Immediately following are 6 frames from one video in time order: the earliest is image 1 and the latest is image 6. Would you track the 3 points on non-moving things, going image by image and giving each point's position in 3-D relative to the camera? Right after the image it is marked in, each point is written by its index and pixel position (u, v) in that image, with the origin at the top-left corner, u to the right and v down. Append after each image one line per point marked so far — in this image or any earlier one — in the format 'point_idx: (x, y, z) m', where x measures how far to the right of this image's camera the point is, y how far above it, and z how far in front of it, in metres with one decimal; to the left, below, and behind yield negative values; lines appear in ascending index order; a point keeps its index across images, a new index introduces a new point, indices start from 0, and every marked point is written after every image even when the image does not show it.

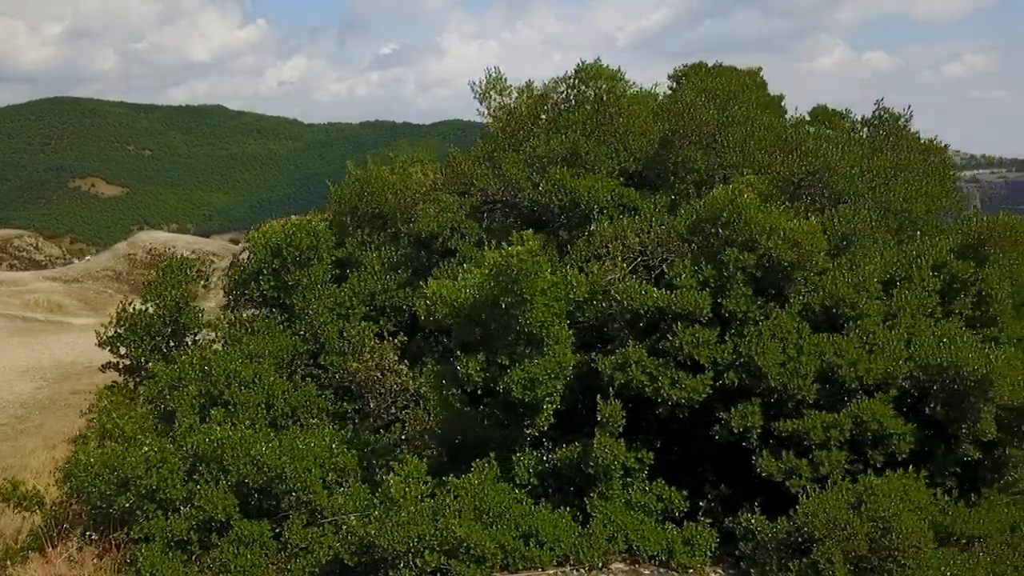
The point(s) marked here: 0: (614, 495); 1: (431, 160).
0: (+0.8, -1.7, +6.4) m
1: (-1.0, +1.6, +9.8) m
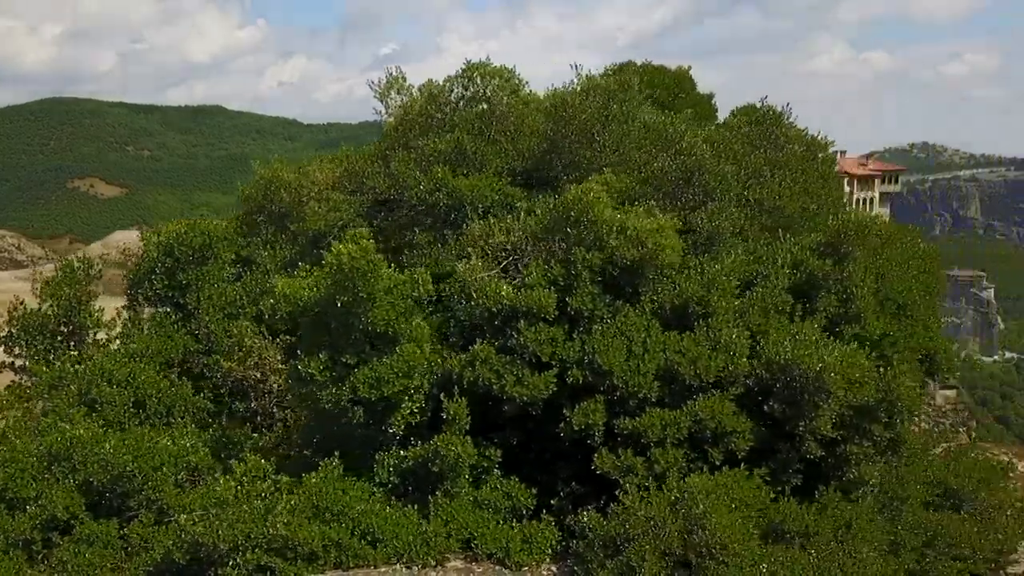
0: (-0.4, -1.7, +6.4) m
1: (-2.2, +1.6, +9.8) m
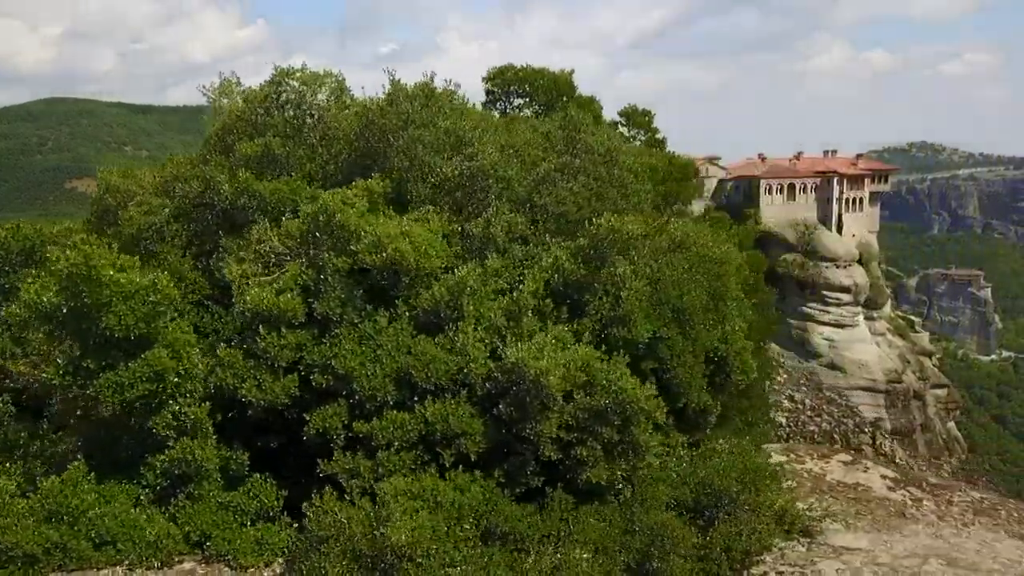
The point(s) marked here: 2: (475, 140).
0: (-2.5, -1.7, +6.5) m
1: (-4.4, +1.6, +9.9) m
2: (-0.4, +1.6, +8.2) m
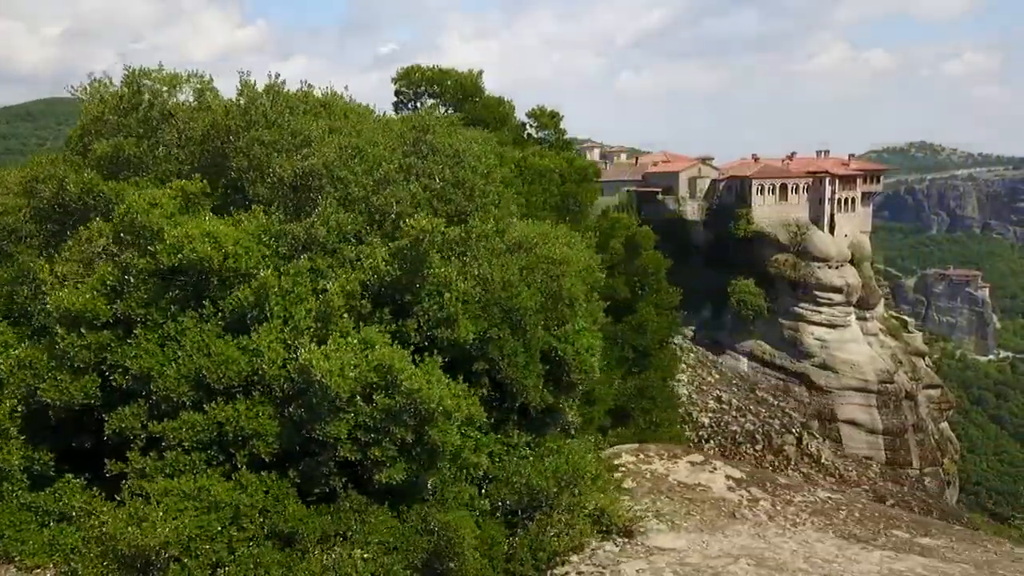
0: (-4.2, -1.7, +6.5) m
1: (-6.0, +1.6, +9.9) m
2: (-2.0, +1.6, +8.2) m
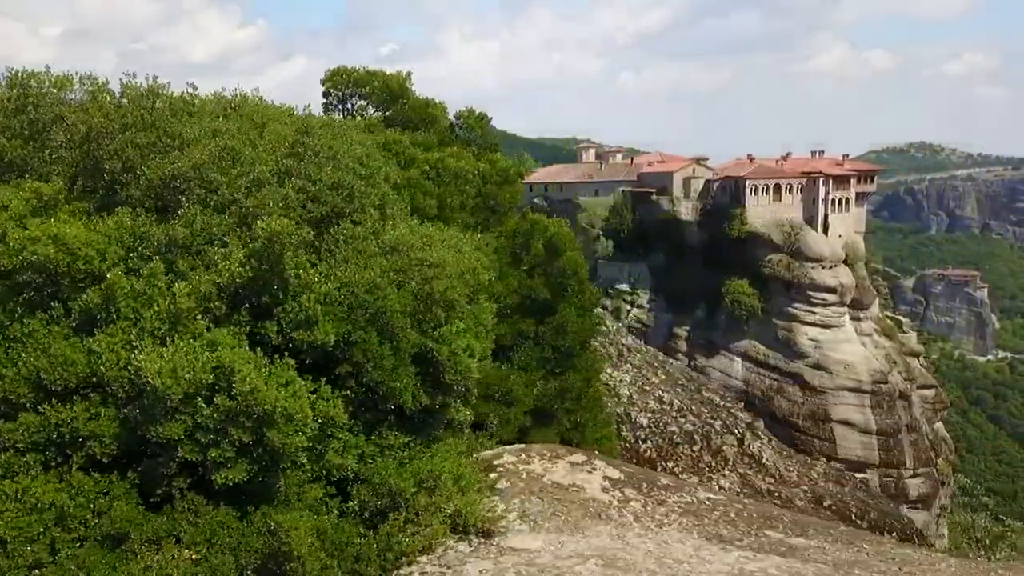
0: (-5.5, -1.7, +6.5) m
1: (-7.4, +1.6, +9.9) m
2: (-3.4, +1.5, +8.2) m
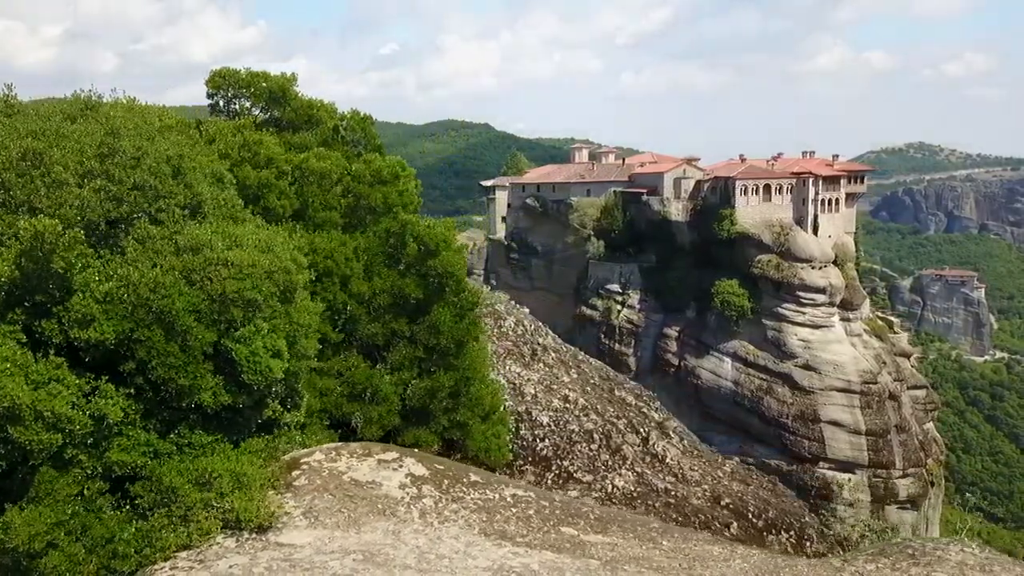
0: (-7.7, -1.7, +6.6) m
1: (-9.5, +1.6, +10.0) m
2: (-5.5, +1.6, +8.3) m
